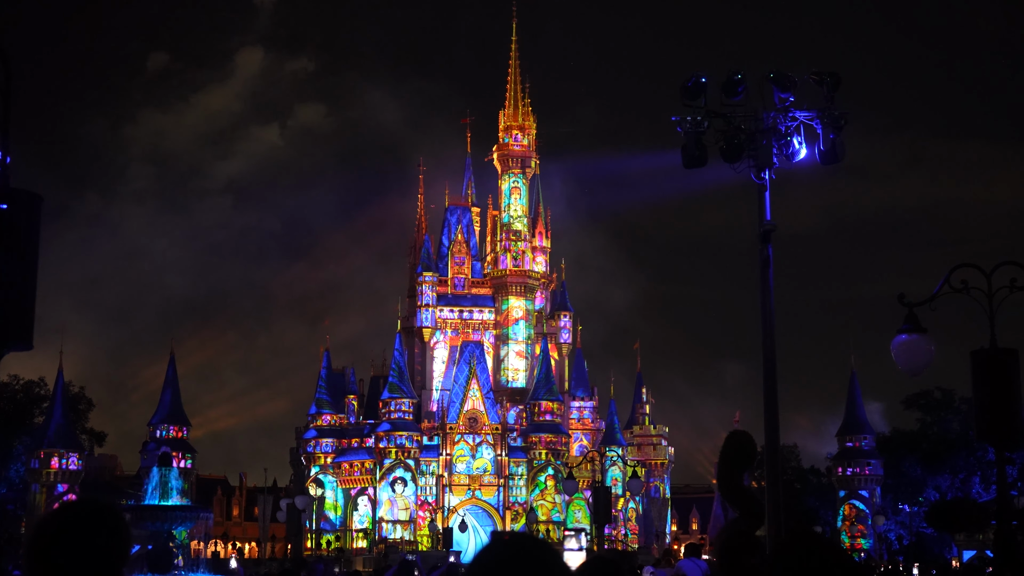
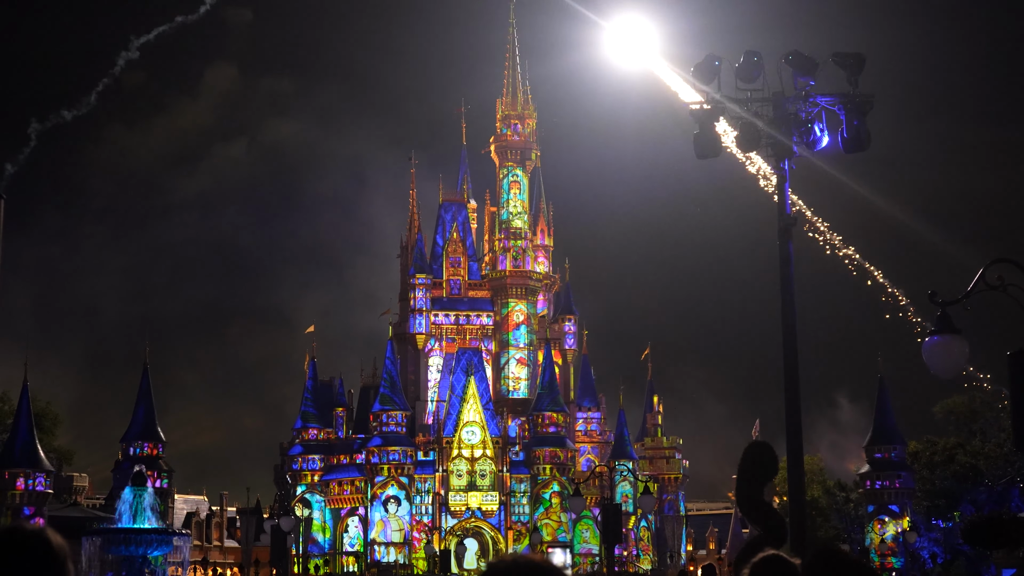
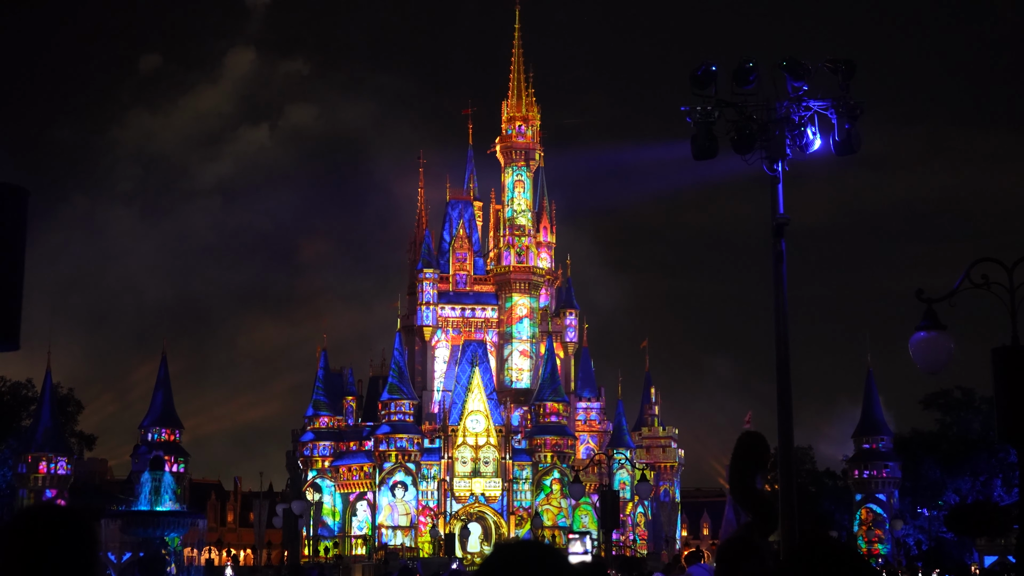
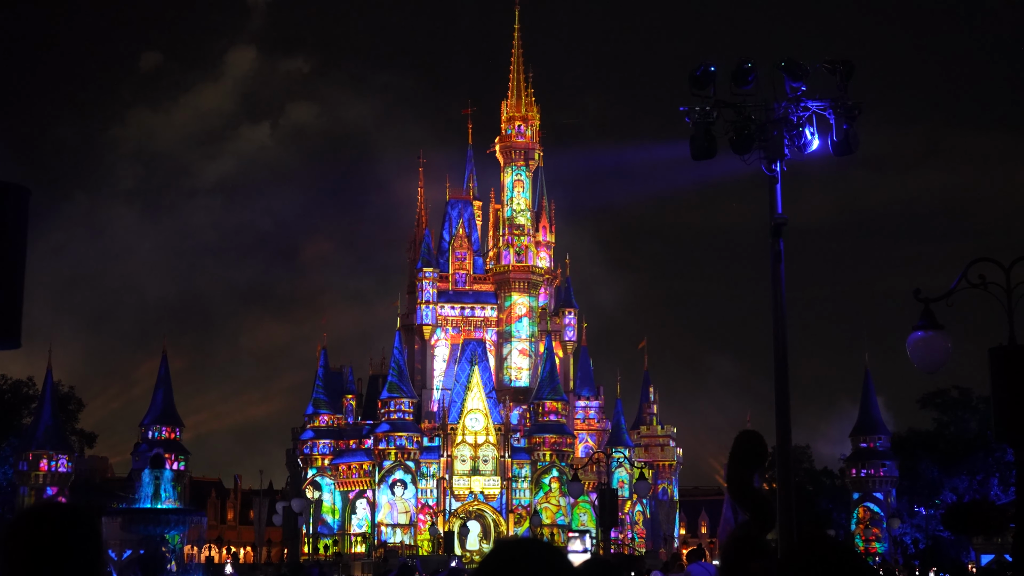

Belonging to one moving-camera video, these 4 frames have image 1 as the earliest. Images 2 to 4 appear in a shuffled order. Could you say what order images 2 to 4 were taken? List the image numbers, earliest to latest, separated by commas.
4, 3, 2
